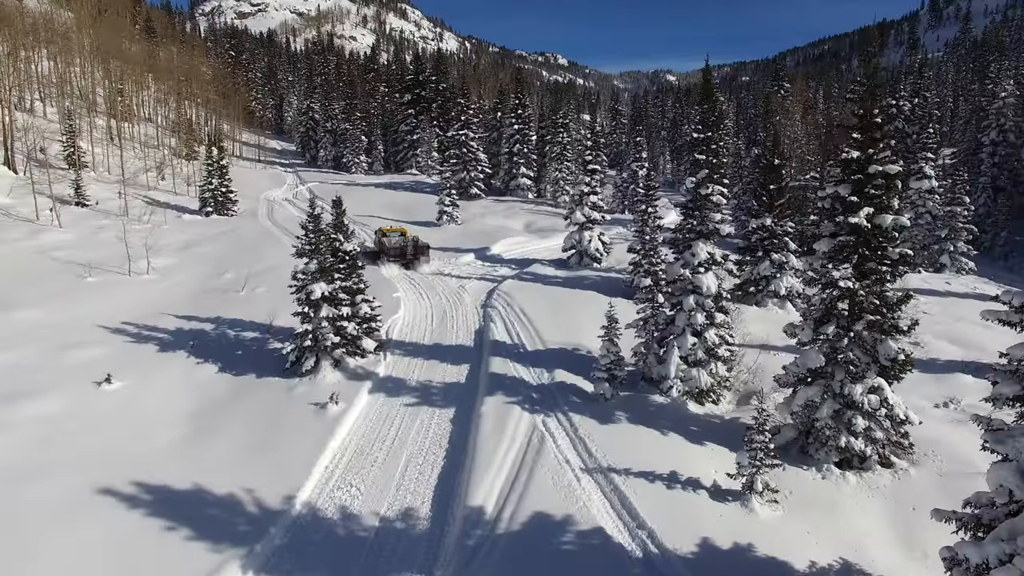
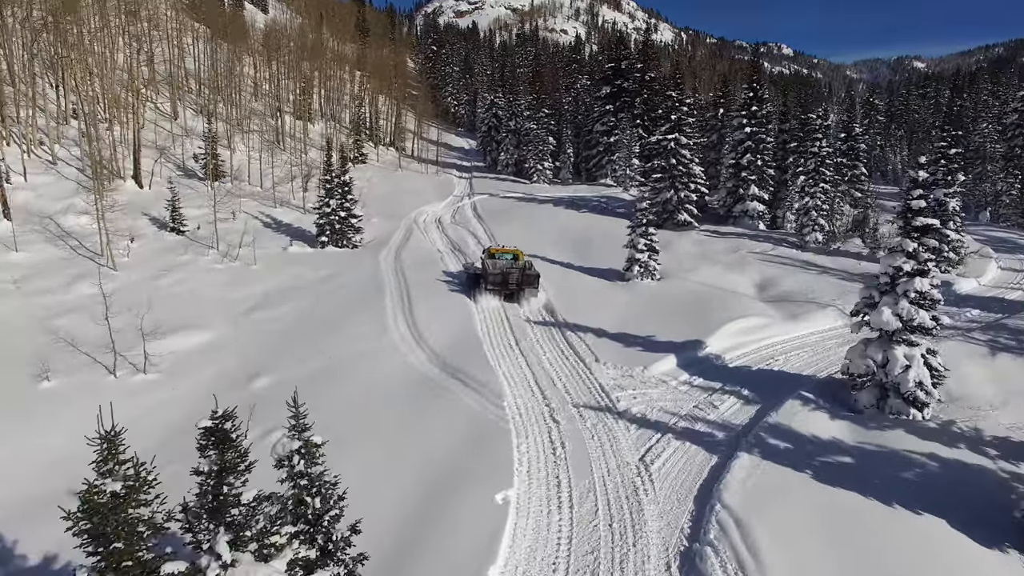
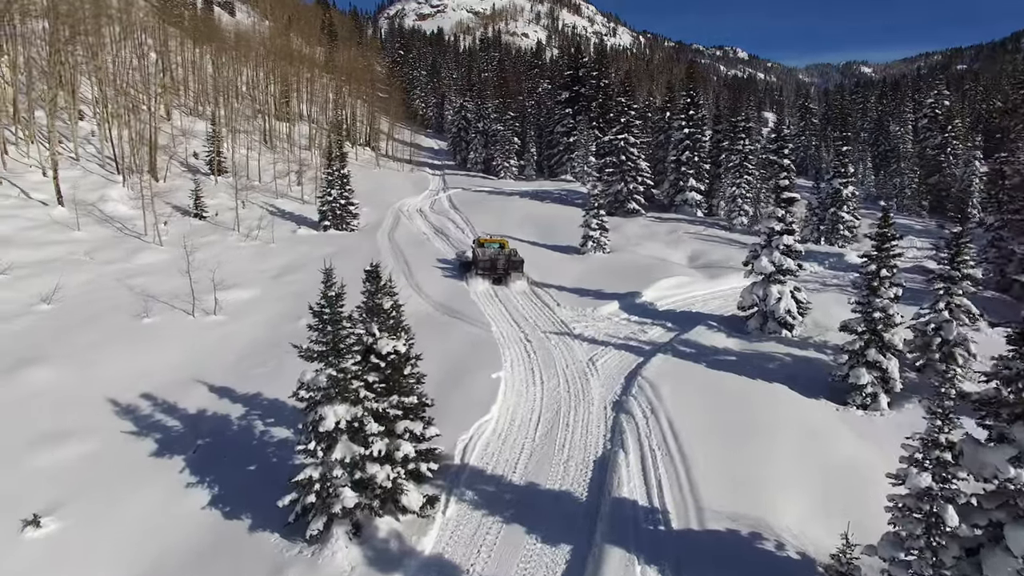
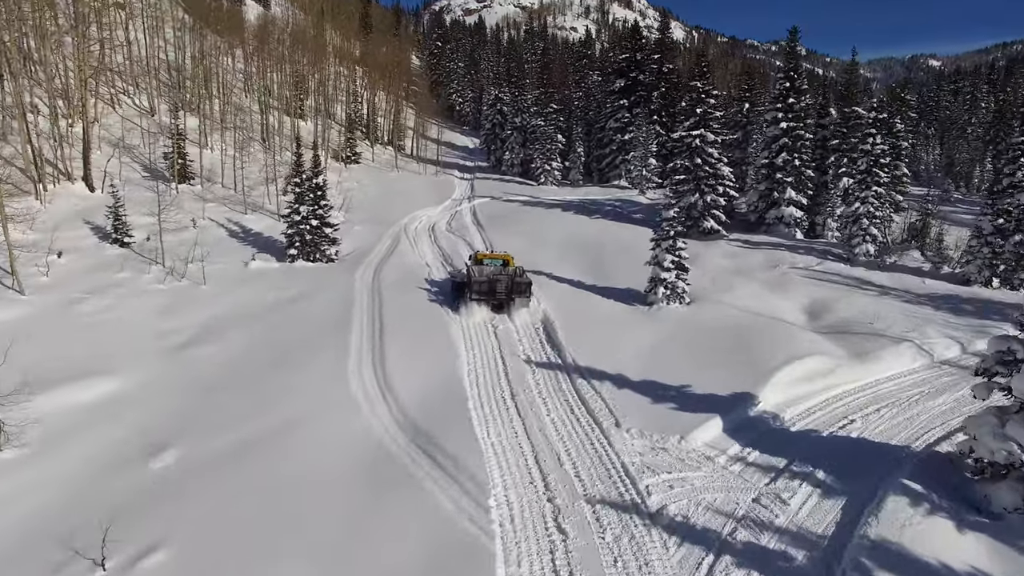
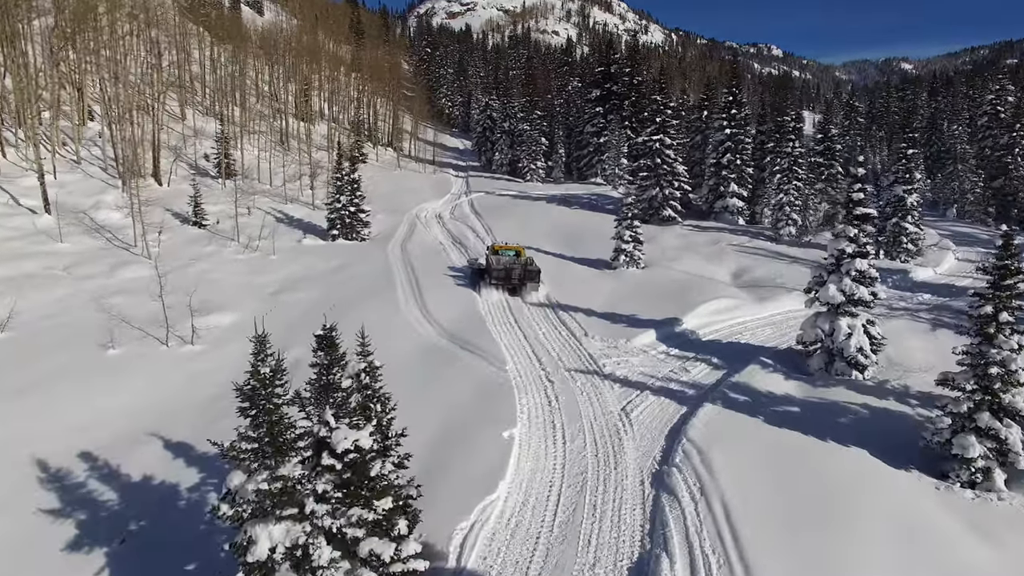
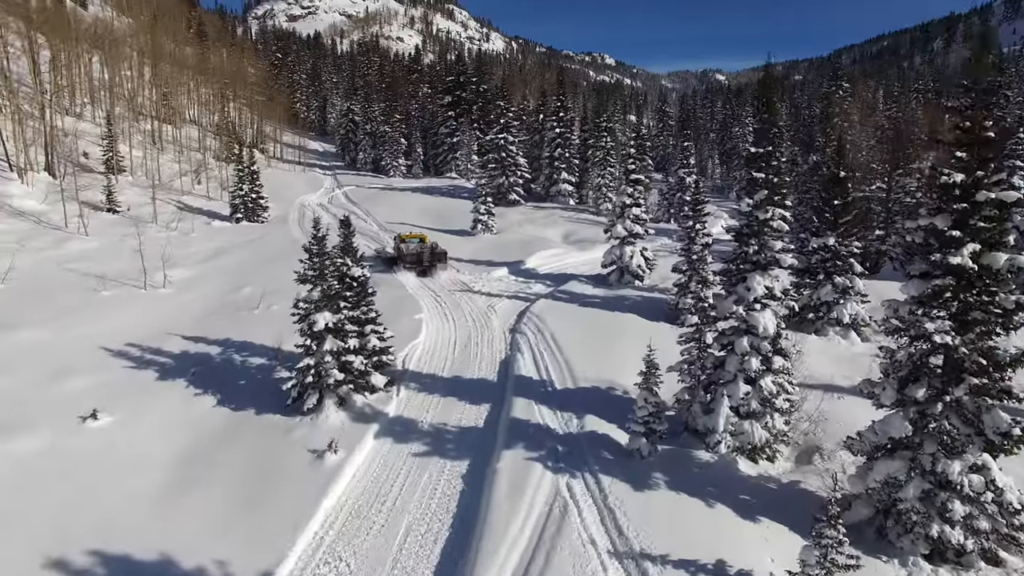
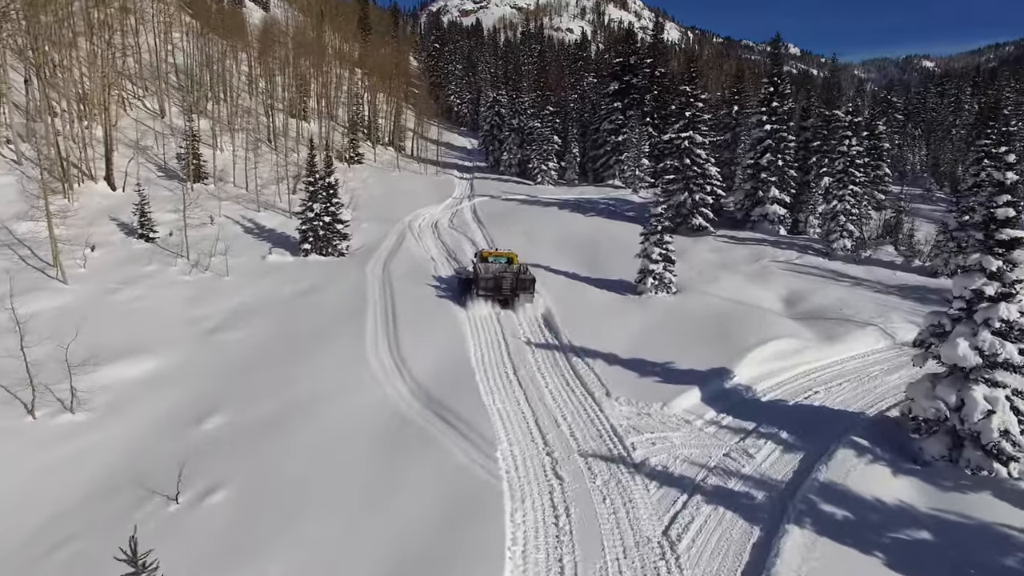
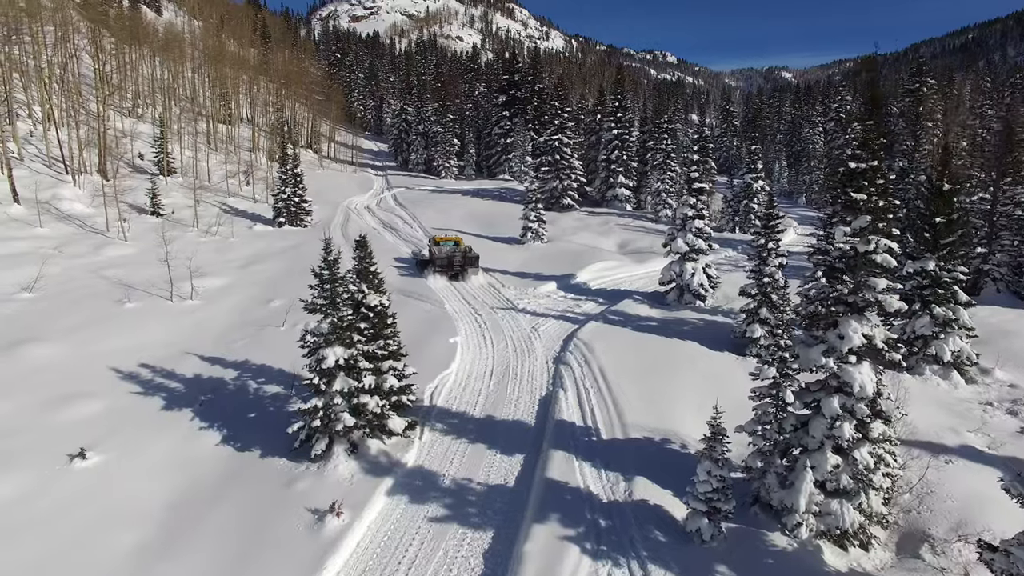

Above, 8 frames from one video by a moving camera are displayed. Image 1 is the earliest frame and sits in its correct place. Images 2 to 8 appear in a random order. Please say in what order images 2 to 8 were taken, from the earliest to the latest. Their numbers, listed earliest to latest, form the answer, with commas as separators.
6, 8, 3, 5, 2, 7, 4
